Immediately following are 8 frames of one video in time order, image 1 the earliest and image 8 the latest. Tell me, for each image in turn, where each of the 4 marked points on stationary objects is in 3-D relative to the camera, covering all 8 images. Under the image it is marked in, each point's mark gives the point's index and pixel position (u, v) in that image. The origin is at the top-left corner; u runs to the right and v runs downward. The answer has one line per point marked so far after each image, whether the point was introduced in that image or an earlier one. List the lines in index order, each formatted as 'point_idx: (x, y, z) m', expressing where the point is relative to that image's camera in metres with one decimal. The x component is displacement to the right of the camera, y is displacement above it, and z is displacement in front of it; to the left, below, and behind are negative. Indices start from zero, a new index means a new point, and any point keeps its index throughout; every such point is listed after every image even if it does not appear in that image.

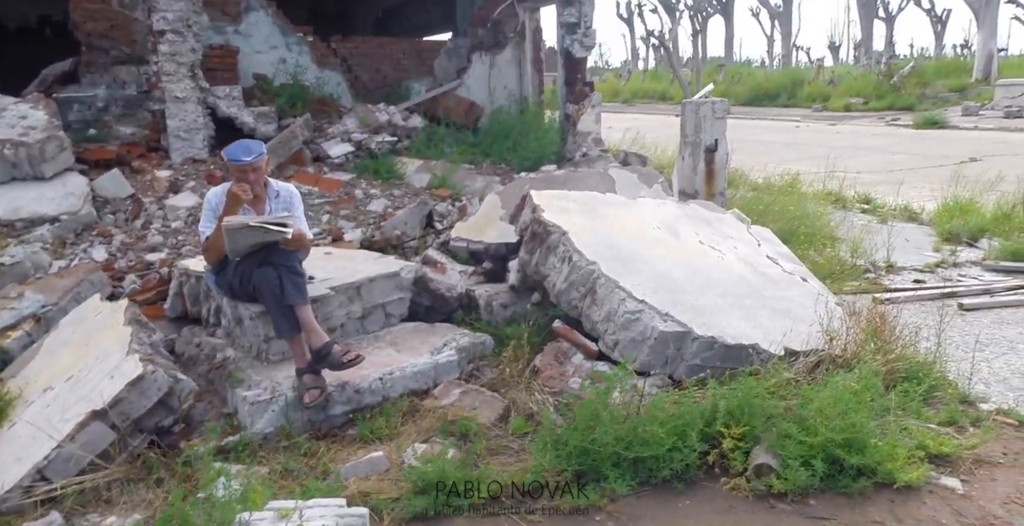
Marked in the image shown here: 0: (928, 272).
0: (+3.3, -0.1, +6.2) m
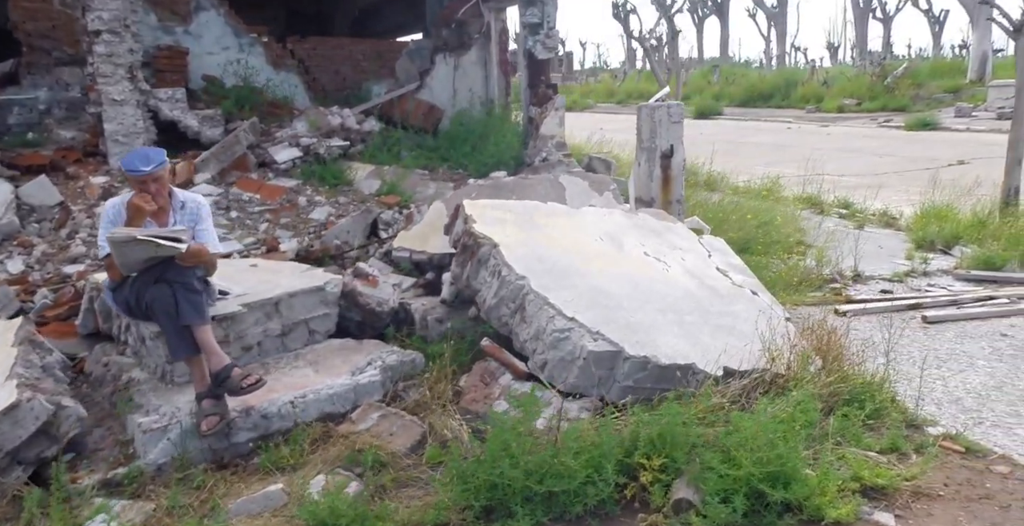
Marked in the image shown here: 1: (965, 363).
0: (+2.9, -0.2, +6.1) m
1: (+2.3, -0.5, +4.1) m
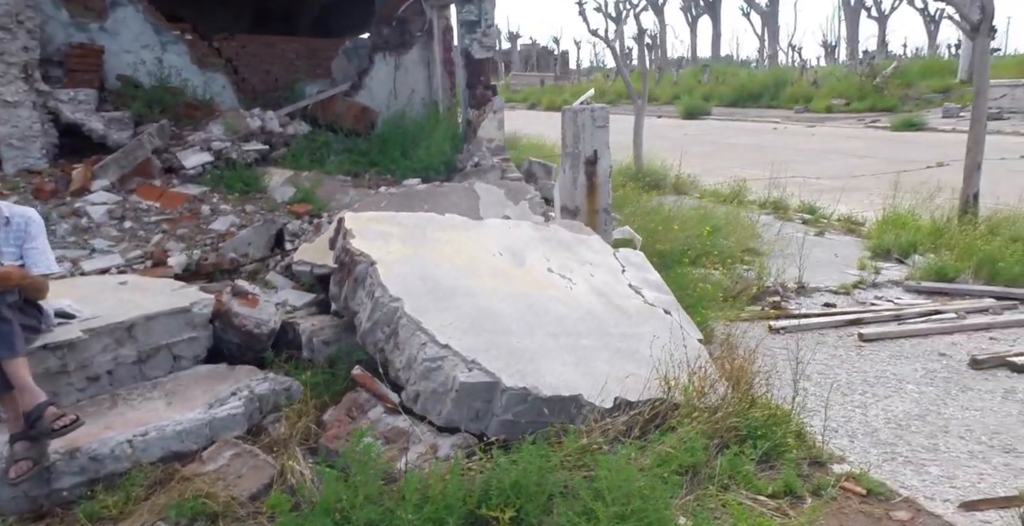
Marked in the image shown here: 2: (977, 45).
0: (+2.4, -0.2, +5.8) m
1: (+1.8, -0.6, +3.8) m
2: (+4.1, +1.9, +7.0) m
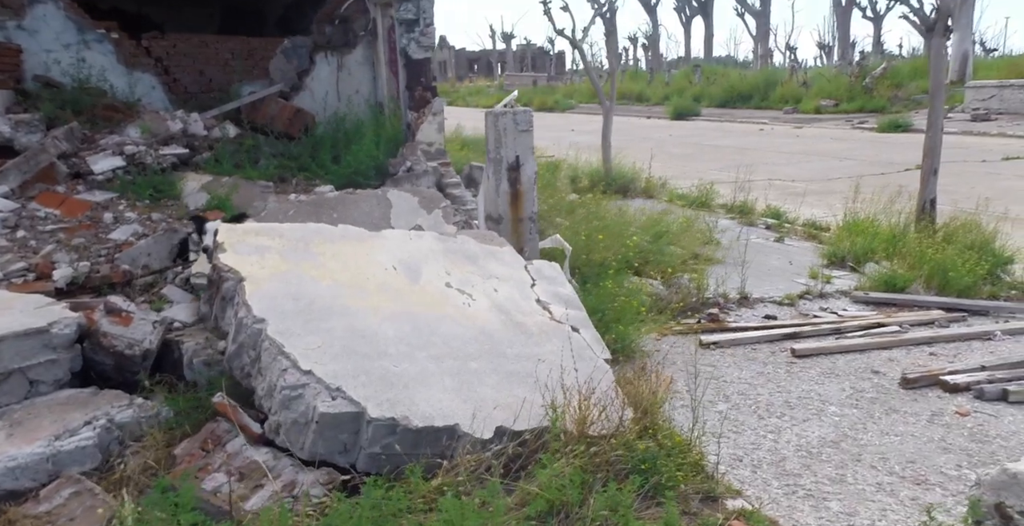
0: (+1.9, -0.3, +5.6) m
1: (+1.4, -0.7, +3.6) m
2: (+3.6, +1.9, +6.8) m
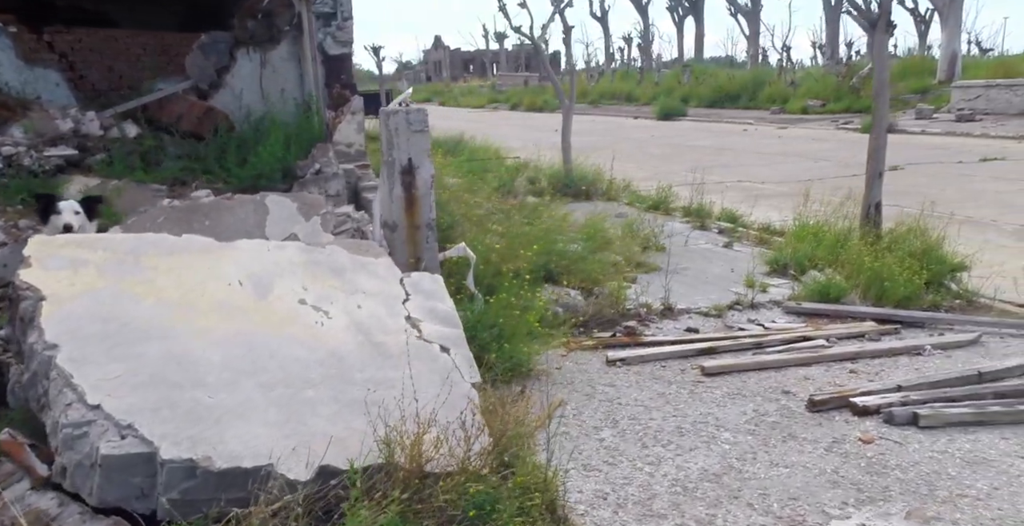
0: (+1.3, -0.4, +5.3) m
1: (+0.8, -0.7, +3.4) m
2: (+3.0, +1.8, +6.5) m
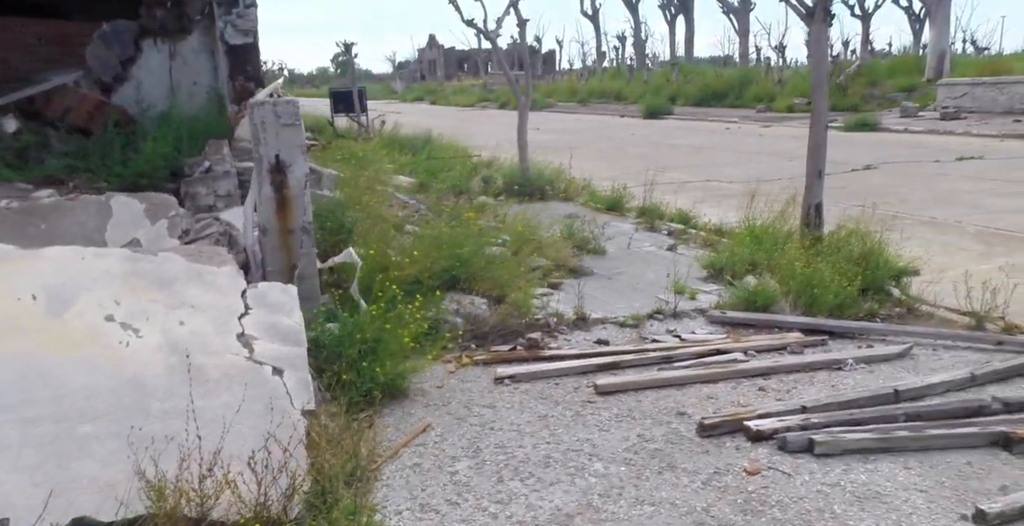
0: (+0.7, -0.4, +5.0) m
1: (+0.2, -0.8, +3.0) m
2: (+2.3, +1.8, +6.2) m
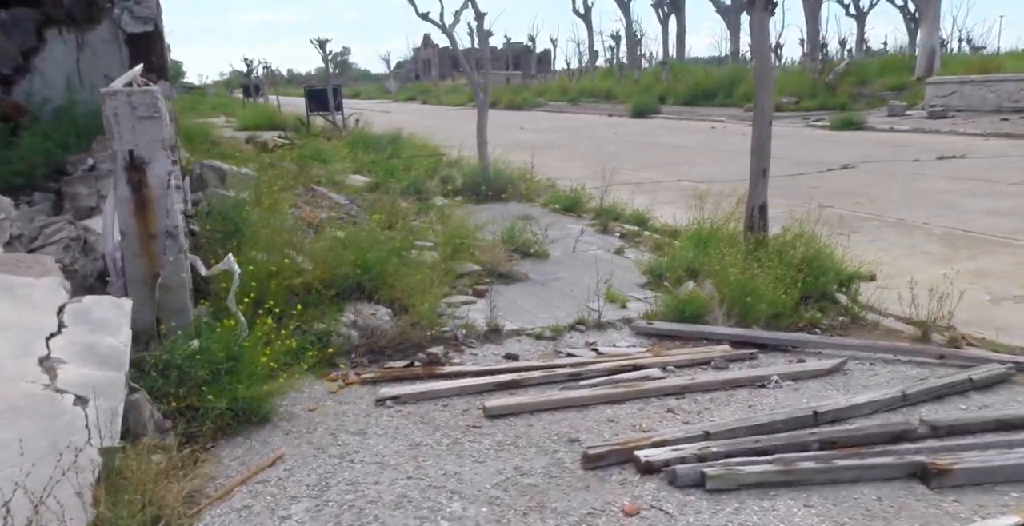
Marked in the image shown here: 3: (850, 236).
0: (+0.2, -0.4, +4.6) m
1: (-0.3, -0.8, +2.6) m
2: (+1.8, +1.7, +5.8) m
3: (+3.9, +0.3, +9.1) m
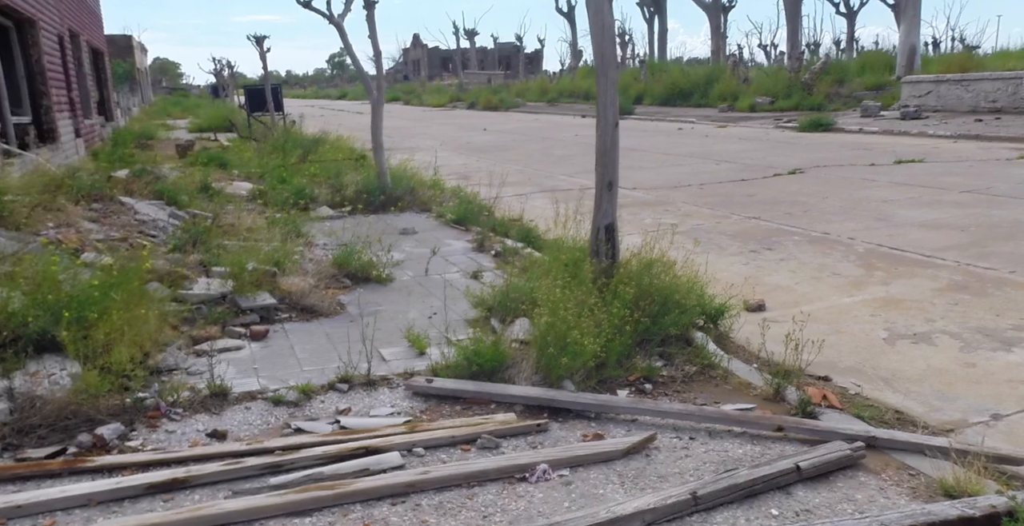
0: (-1.0, -0.6, +3.6) m
1: (-1.5, -1.0, +1.6) m
2: (+0.5, +1.5, +4.9) m
3: (+2.6, +0.1, +8.2) m
